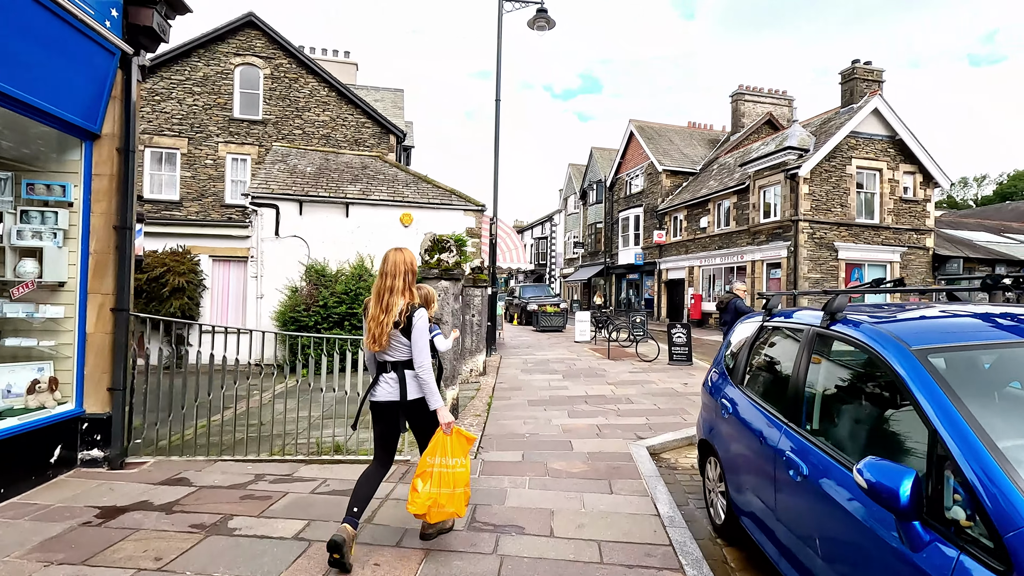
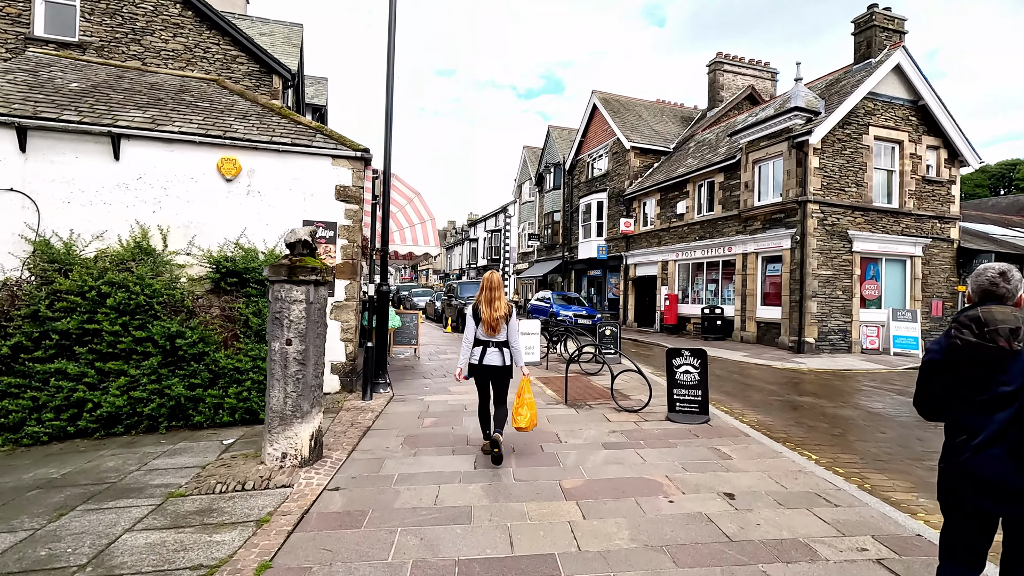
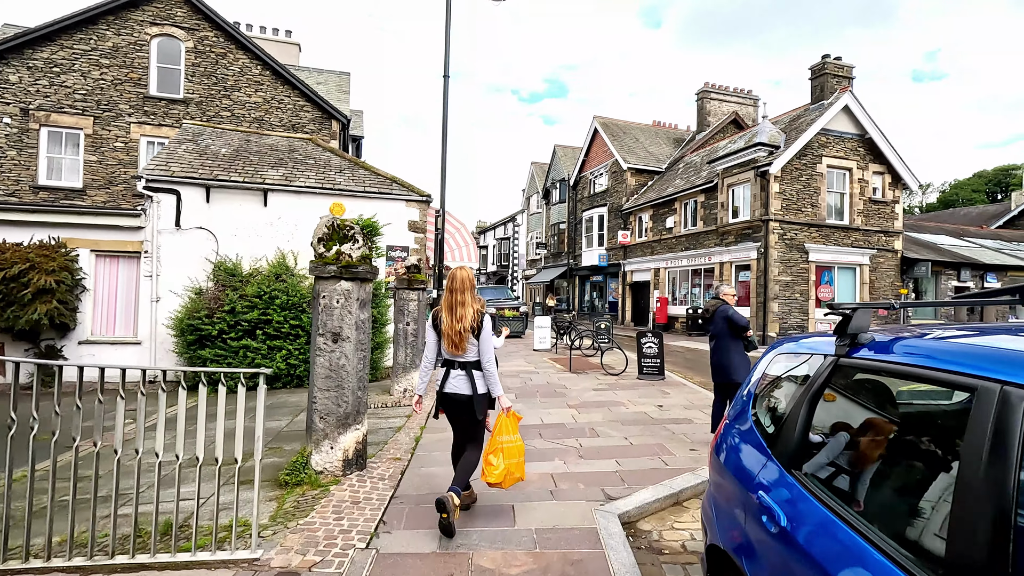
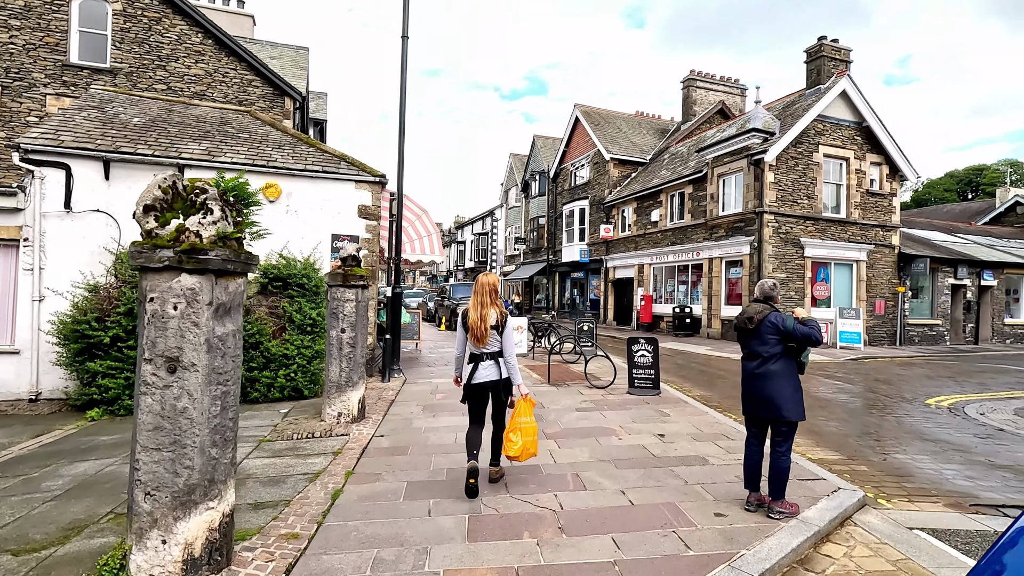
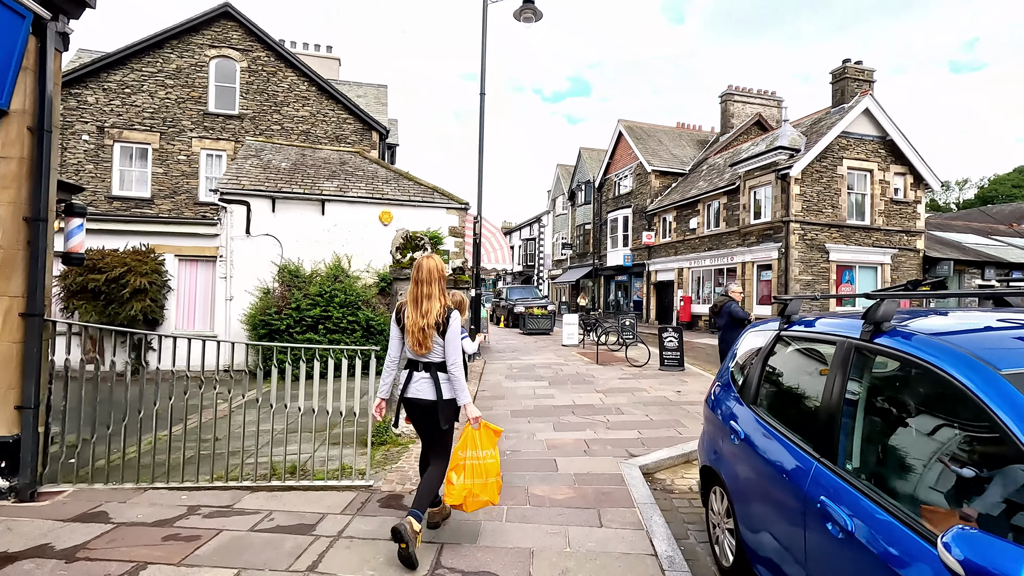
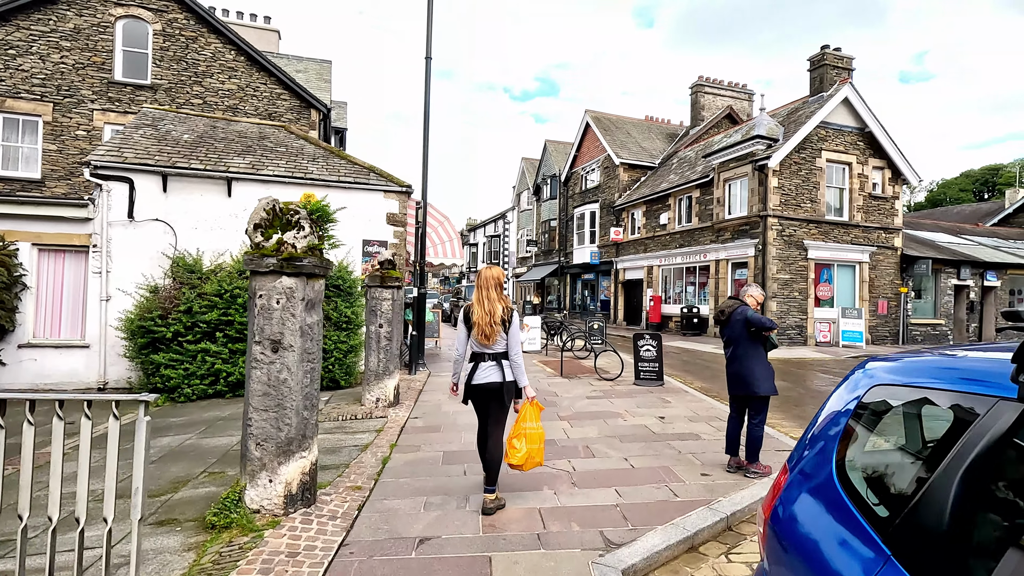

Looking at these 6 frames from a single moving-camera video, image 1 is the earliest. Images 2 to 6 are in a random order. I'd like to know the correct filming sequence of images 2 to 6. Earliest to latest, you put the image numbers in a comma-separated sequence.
5, 3, 6, 4, 2
